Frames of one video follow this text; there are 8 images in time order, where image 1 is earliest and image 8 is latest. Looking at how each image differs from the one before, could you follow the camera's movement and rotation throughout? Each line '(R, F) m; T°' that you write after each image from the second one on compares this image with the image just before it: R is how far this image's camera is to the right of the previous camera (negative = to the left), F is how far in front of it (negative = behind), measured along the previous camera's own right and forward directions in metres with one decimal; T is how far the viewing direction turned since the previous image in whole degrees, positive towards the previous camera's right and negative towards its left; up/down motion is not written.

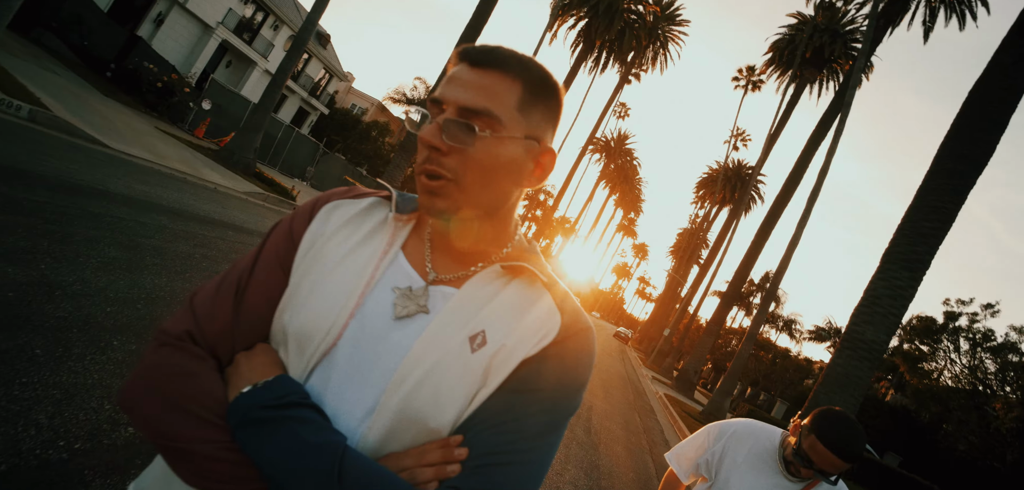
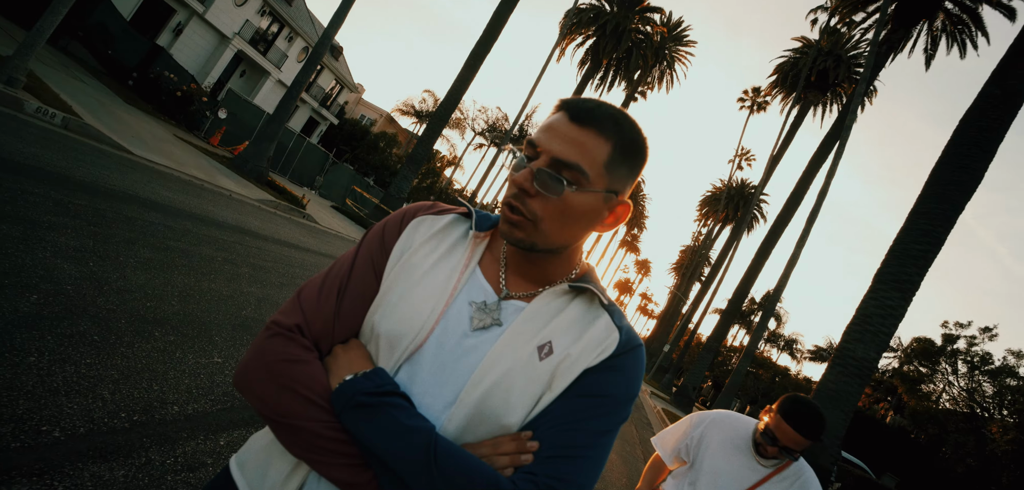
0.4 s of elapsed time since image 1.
(0.0, -0.4) m; 0°
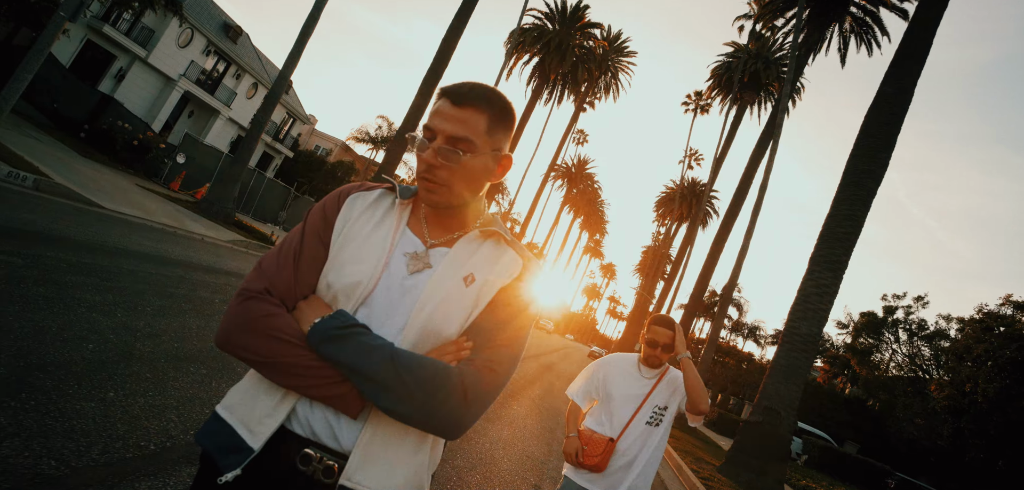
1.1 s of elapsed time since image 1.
(-0.1, -0.8) m; +4°
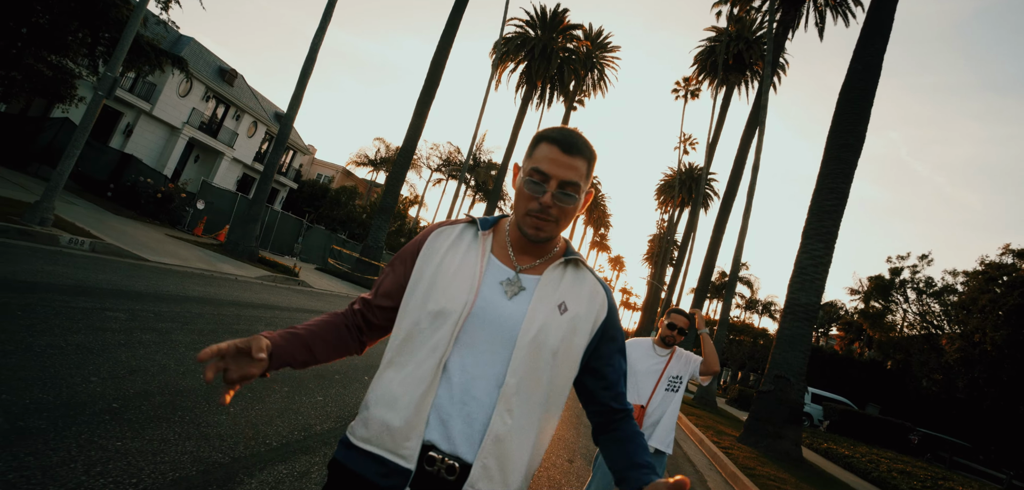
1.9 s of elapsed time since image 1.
(-0.1, -0.9) m; -1°
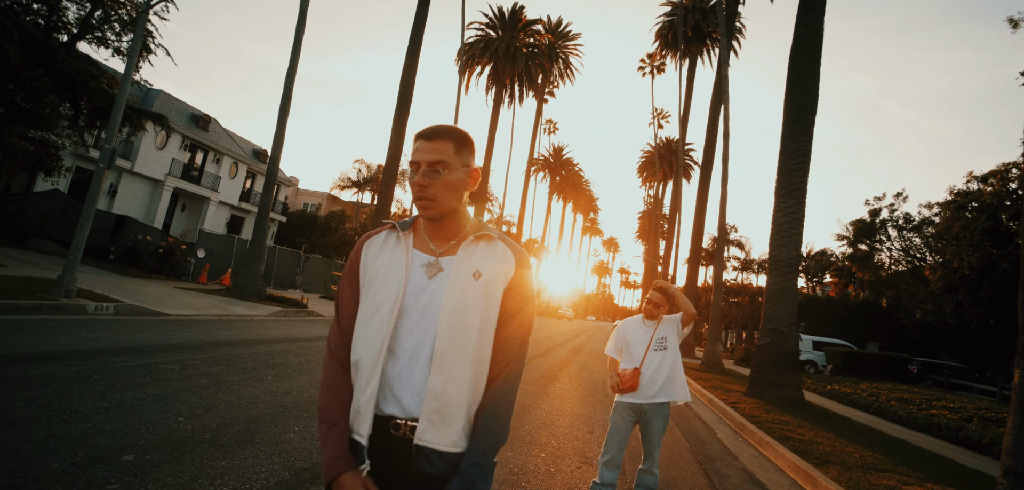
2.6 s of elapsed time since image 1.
(0.0, -0.8) m; +1°
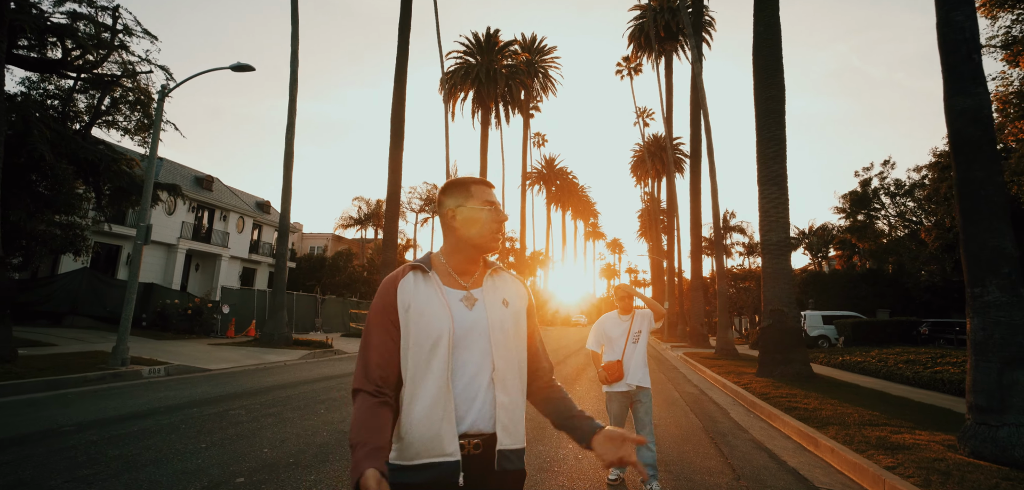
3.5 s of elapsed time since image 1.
(0.0, -0.9) m; 0°
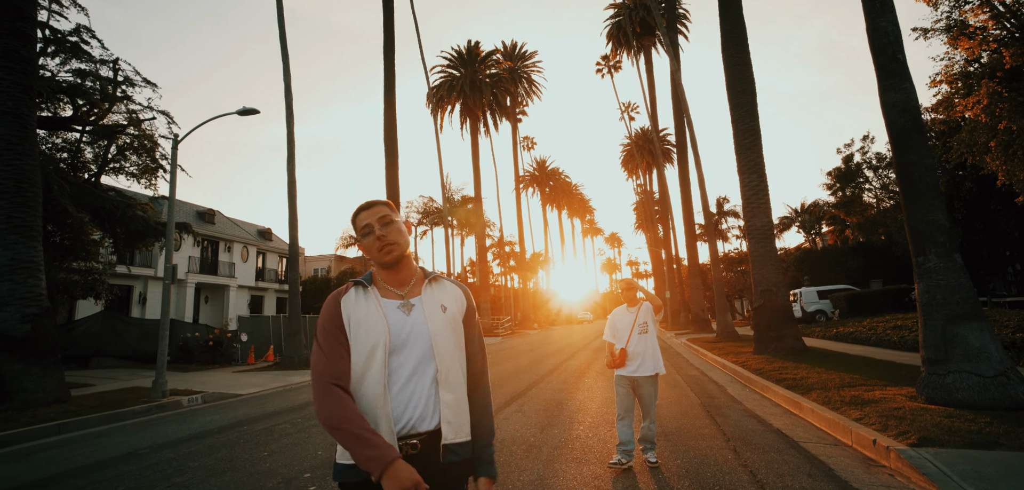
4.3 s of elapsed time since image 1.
(0.0, -0.9) m; 0°
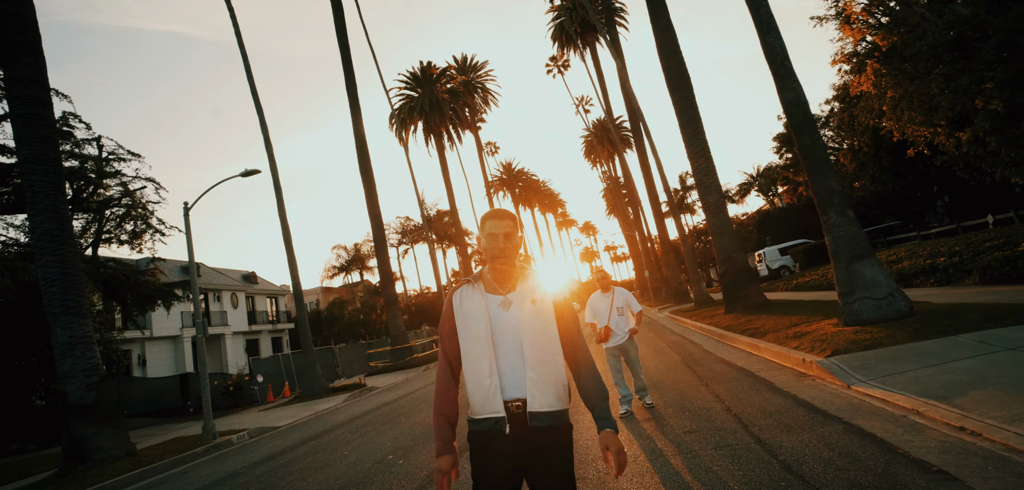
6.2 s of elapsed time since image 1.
(-0.3, -1.8) m; +2°
